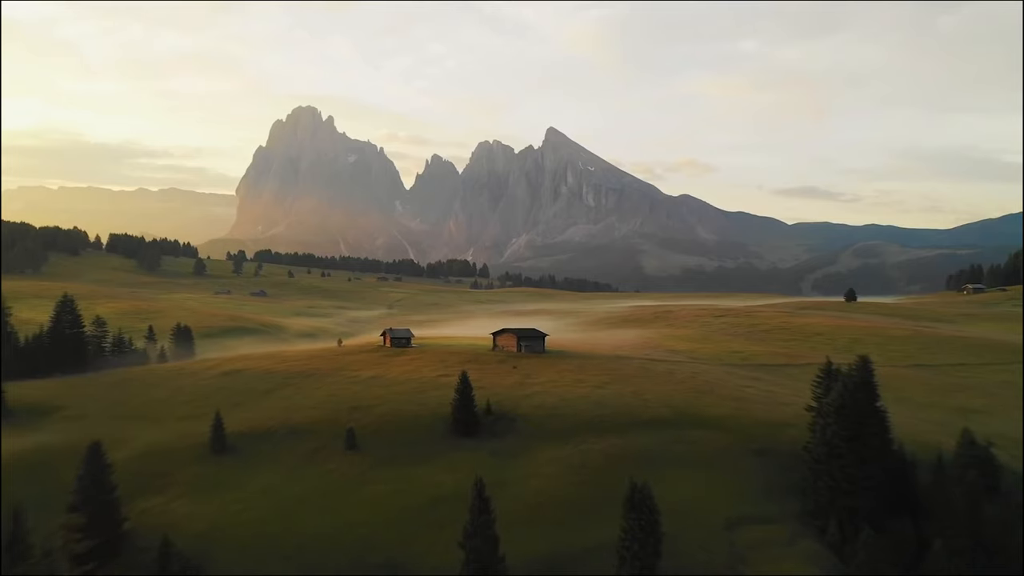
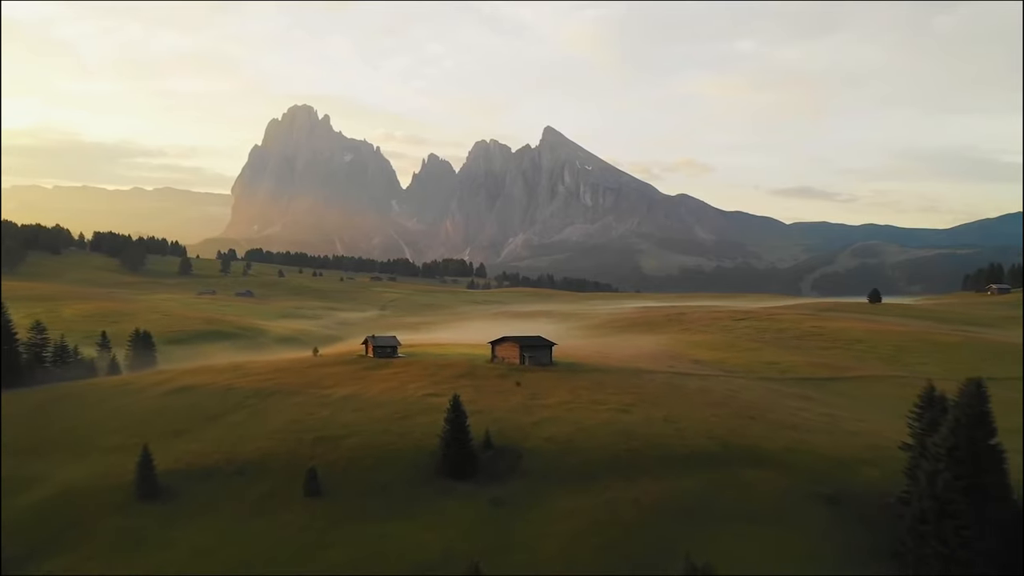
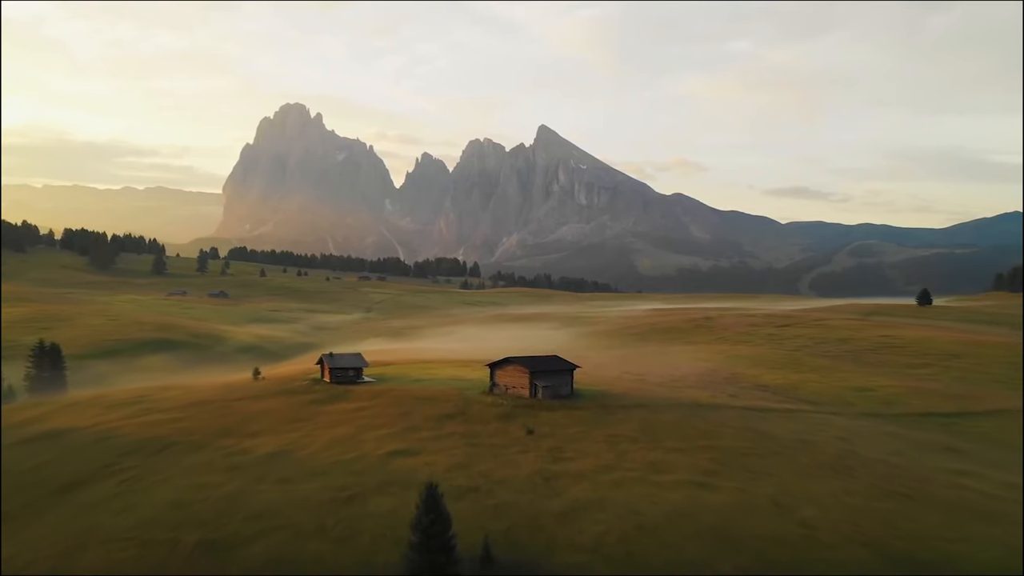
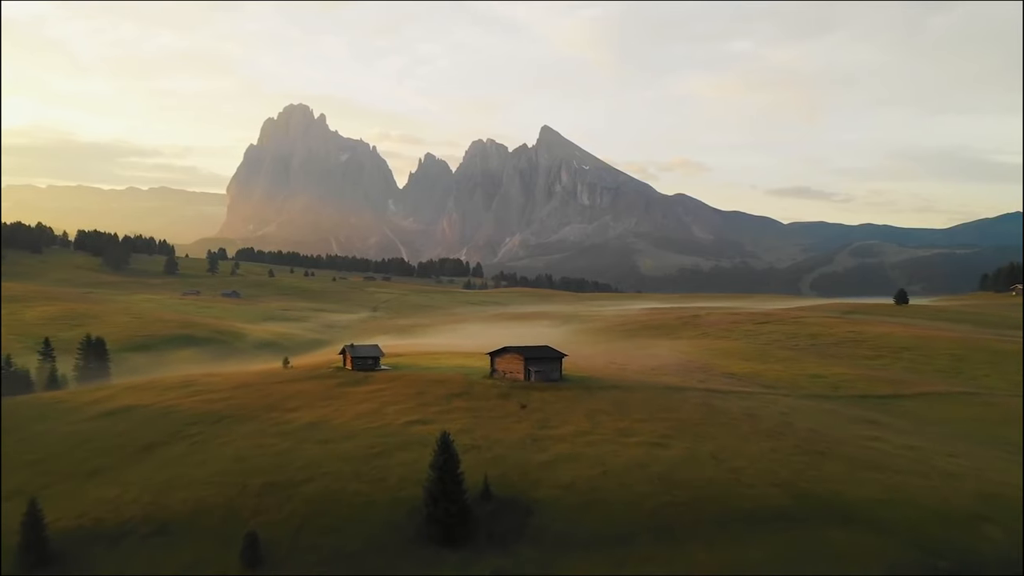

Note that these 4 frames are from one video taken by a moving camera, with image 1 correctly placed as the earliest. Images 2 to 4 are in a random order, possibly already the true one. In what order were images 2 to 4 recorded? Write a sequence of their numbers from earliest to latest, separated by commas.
2, 4, 3
